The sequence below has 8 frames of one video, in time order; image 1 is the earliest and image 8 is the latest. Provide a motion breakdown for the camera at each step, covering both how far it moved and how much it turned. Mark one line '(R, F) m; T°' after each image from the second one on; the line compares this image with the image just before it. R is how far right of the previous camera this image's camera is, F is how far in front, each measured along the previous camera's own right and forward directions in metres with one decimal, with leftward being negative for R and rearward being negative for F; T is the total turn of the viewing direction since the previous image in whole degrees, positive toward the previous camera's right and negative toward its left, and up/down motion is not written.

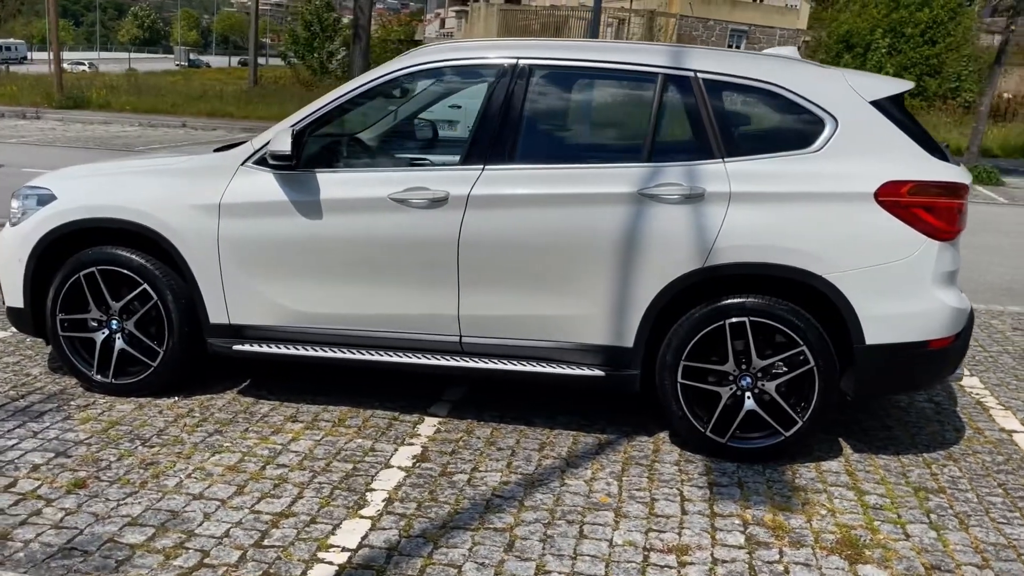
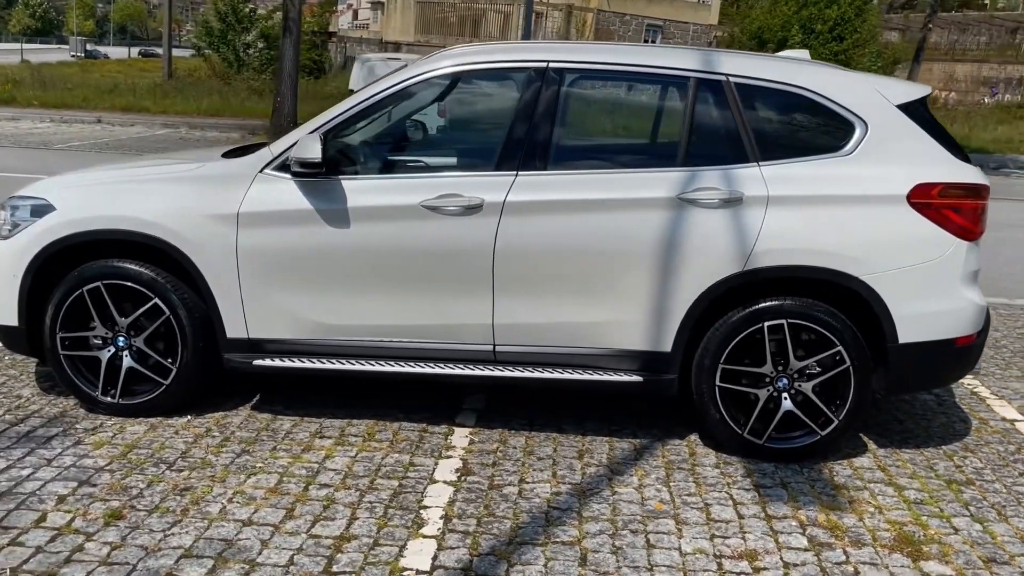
(-0.6, +0.1) m; +5°
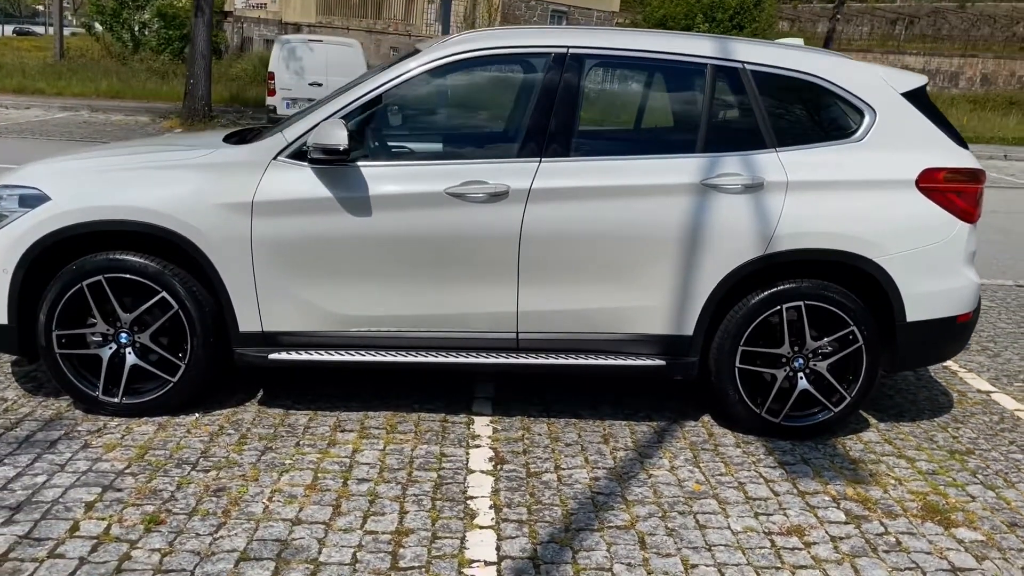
(-0.6, +0.1) m; +6°
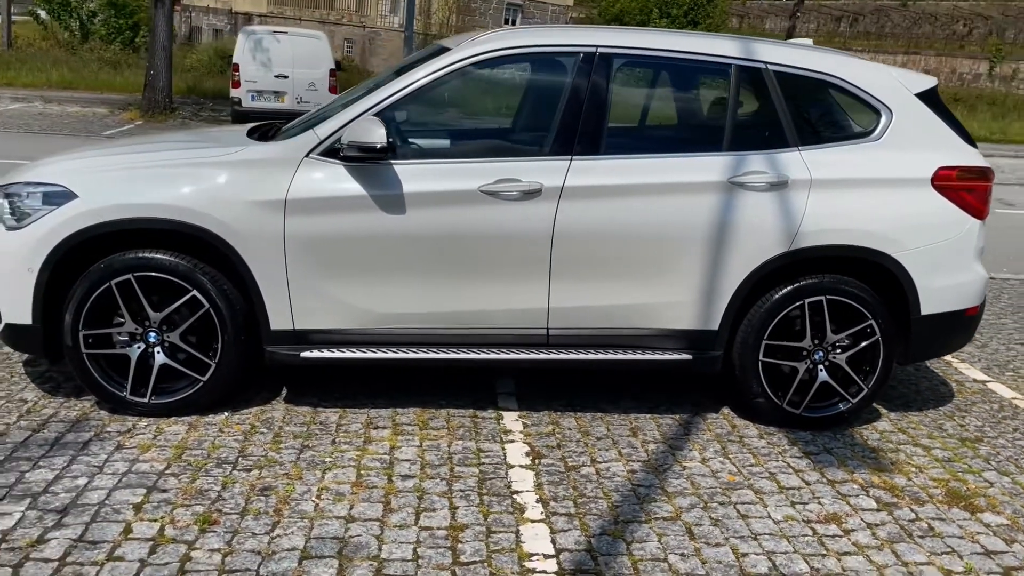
(-0.4, 0.0) m; +3°
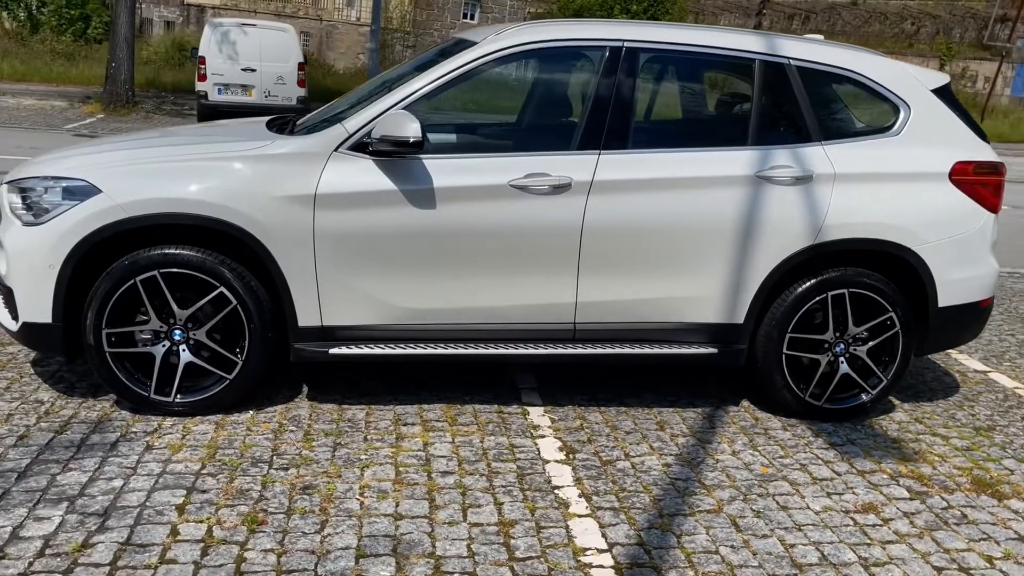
(-0.4, 0.0) m; +3°
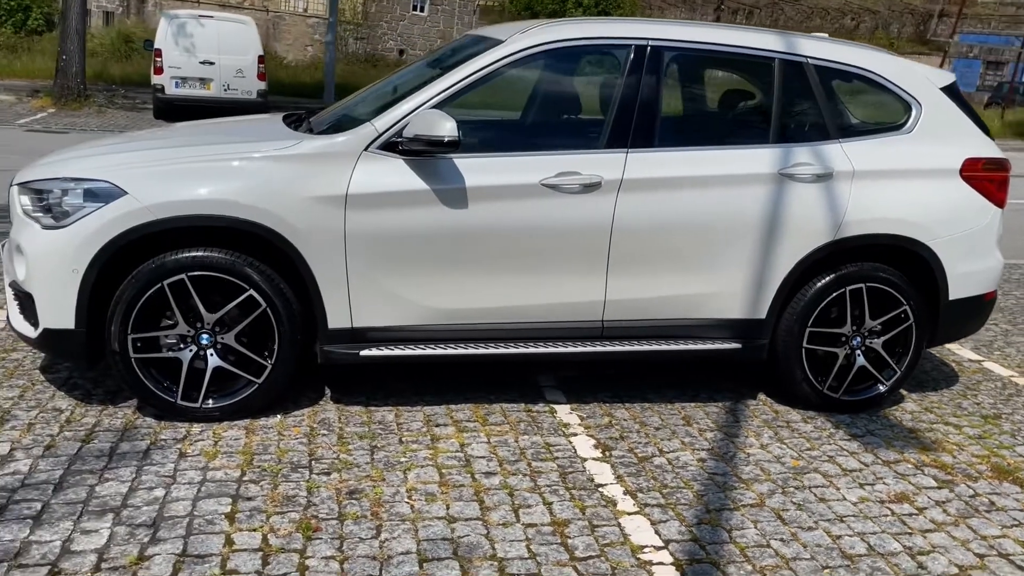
(-0.4, 0.0) m; +3°
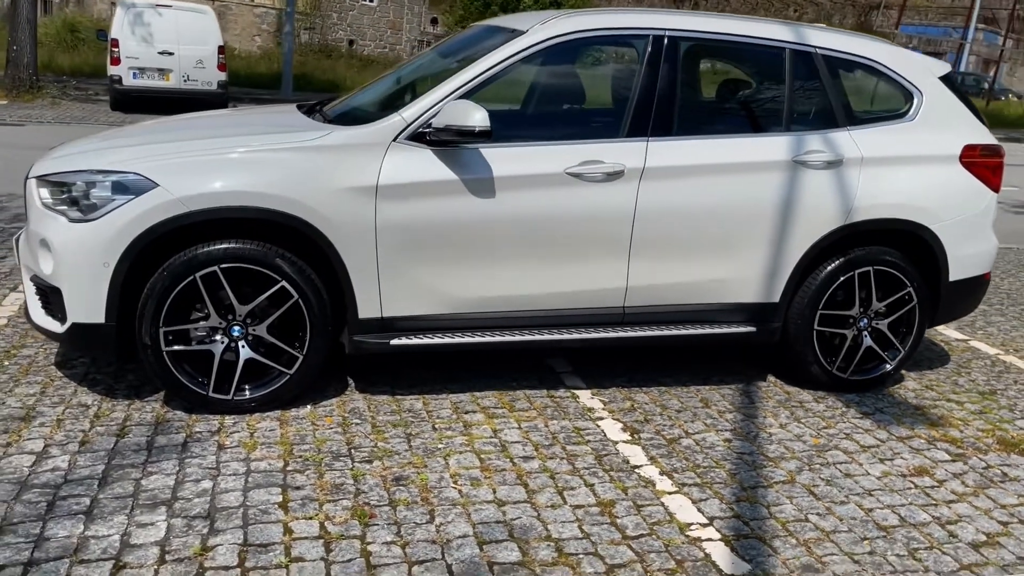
(-0.4, -0.1) m; +3°
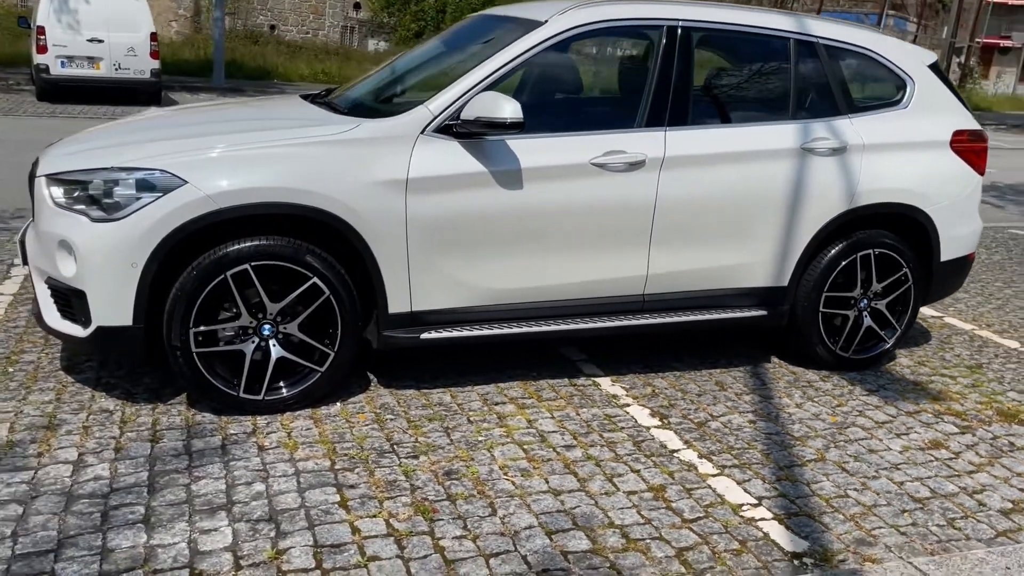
(-0.5, 0.0) m; +5°
